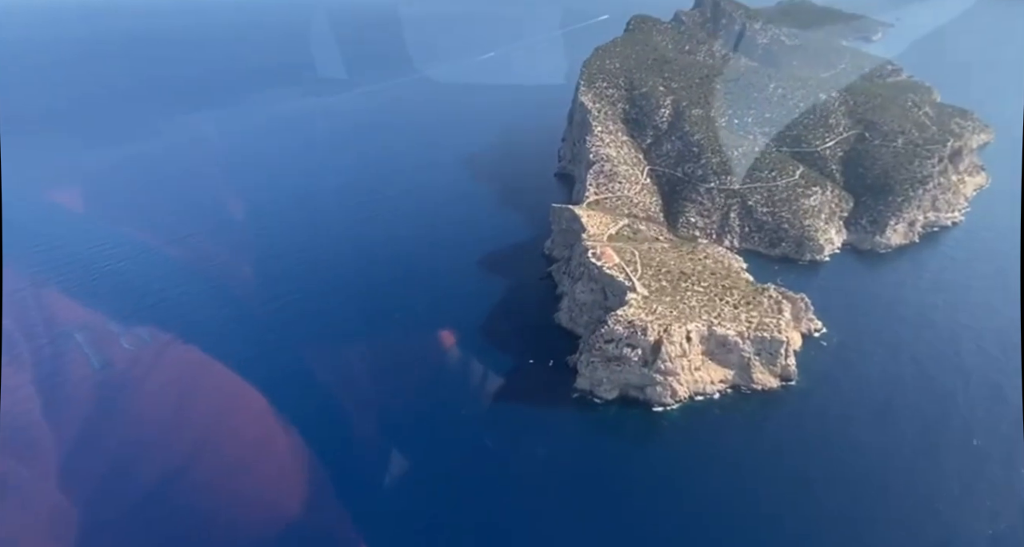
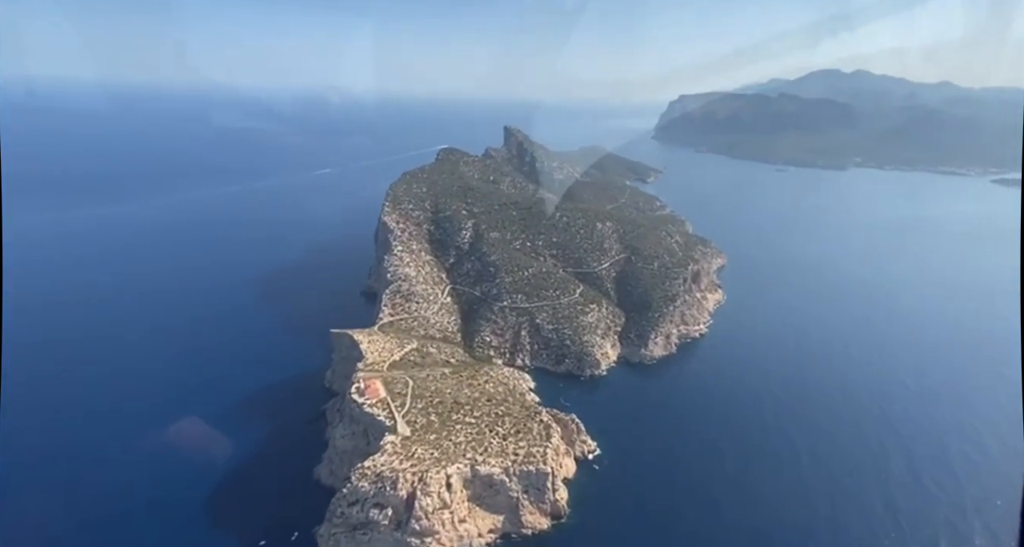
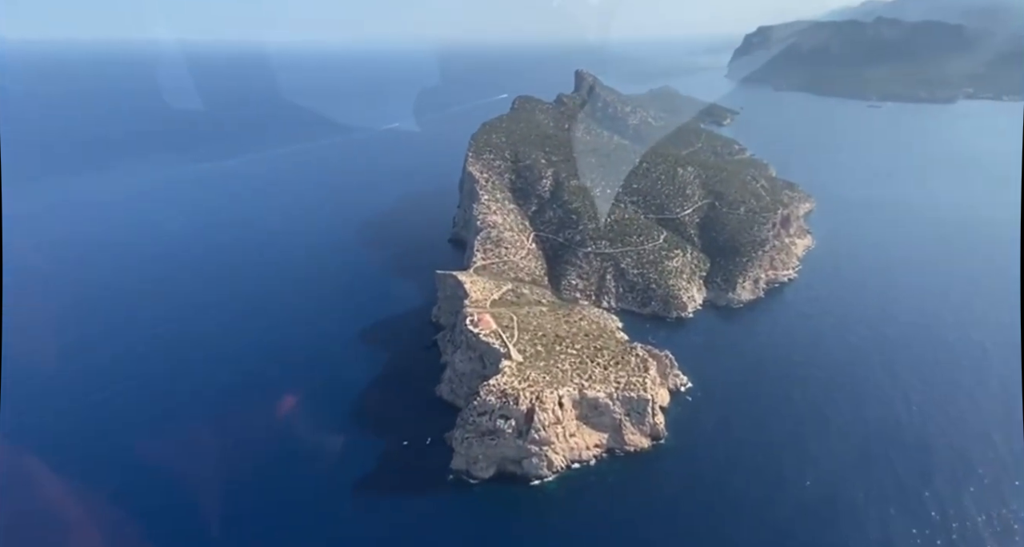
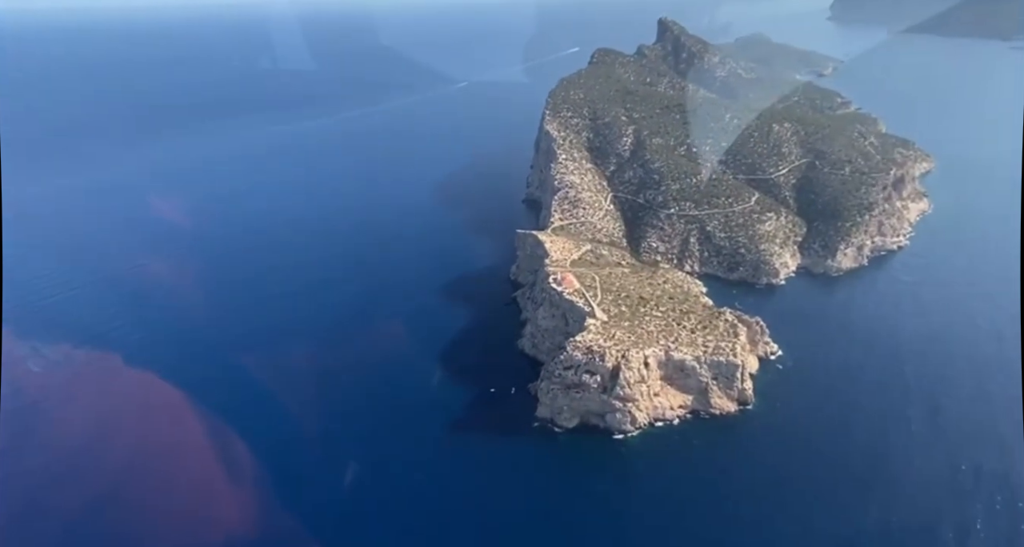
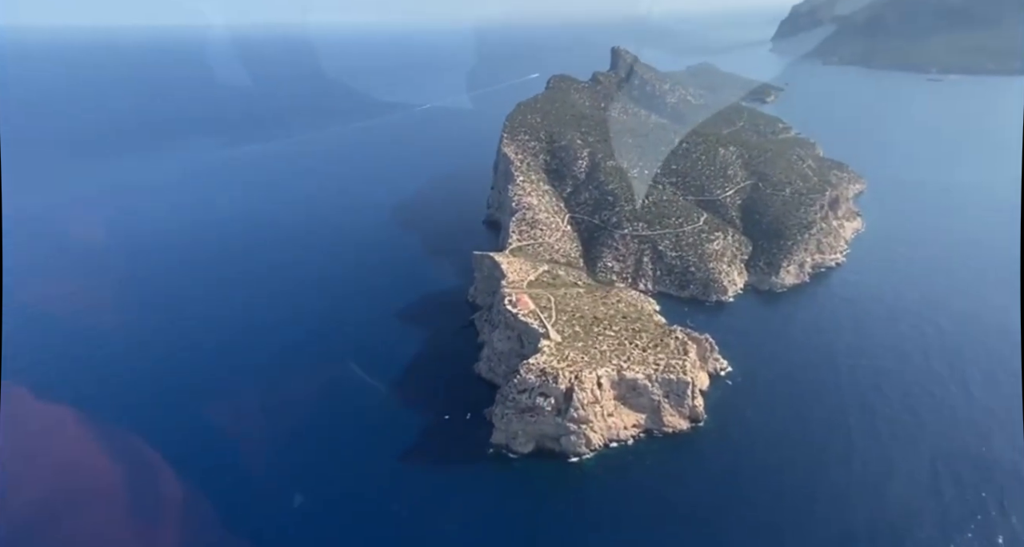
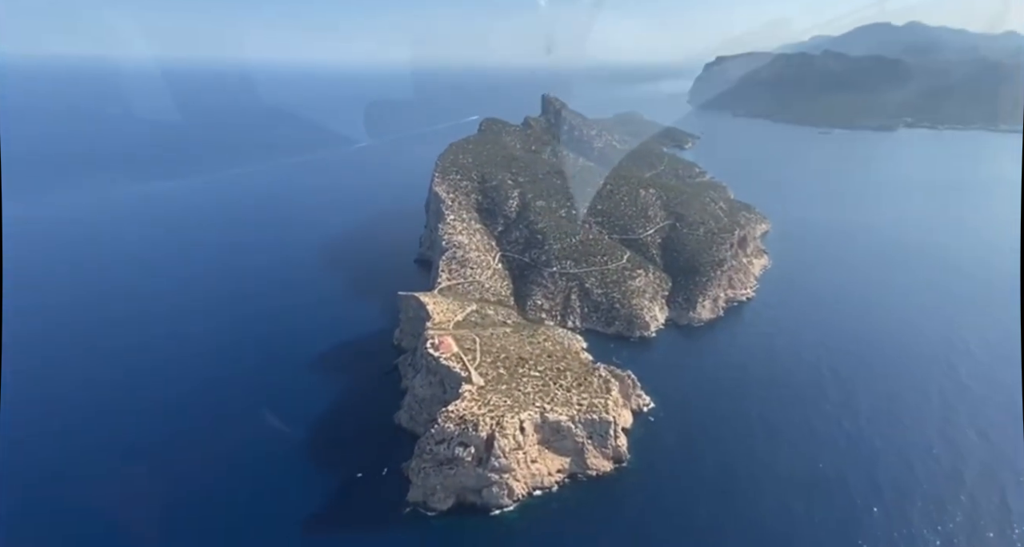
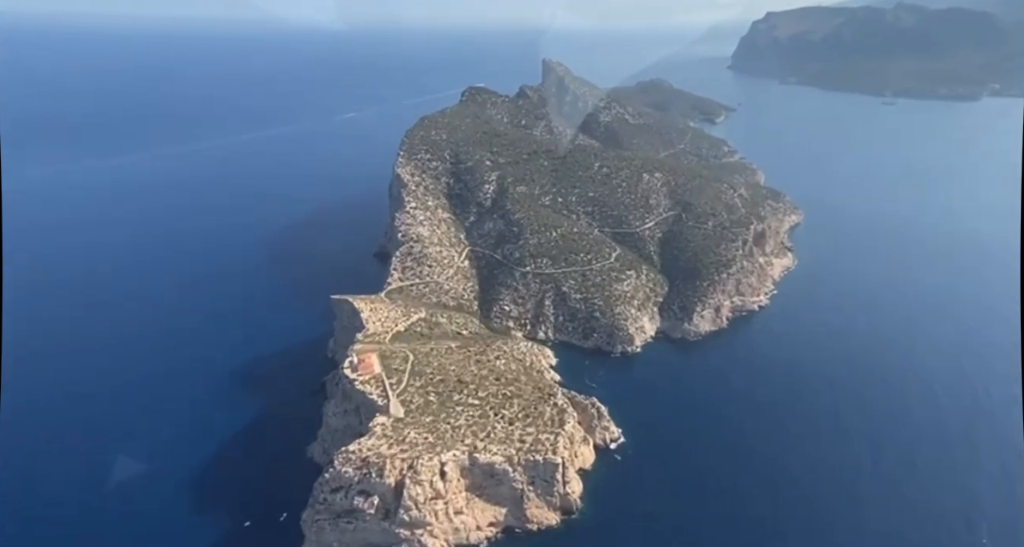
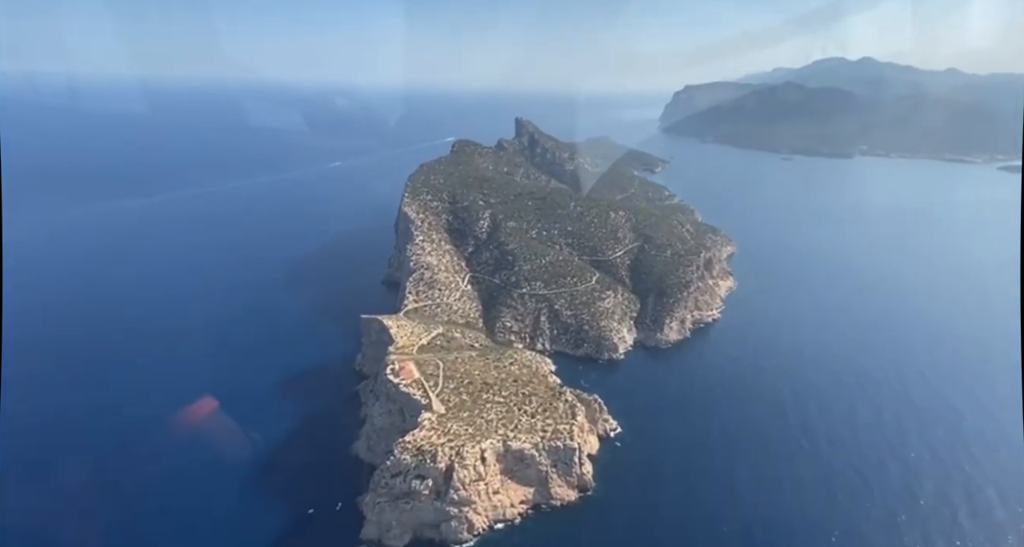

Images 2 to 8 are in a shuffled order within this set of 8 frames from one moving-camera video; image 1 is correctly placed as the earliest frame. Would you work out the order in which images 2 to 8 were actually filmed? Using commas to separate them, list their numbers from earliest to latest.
4, 5, 3, 6, 8, 2, 7
